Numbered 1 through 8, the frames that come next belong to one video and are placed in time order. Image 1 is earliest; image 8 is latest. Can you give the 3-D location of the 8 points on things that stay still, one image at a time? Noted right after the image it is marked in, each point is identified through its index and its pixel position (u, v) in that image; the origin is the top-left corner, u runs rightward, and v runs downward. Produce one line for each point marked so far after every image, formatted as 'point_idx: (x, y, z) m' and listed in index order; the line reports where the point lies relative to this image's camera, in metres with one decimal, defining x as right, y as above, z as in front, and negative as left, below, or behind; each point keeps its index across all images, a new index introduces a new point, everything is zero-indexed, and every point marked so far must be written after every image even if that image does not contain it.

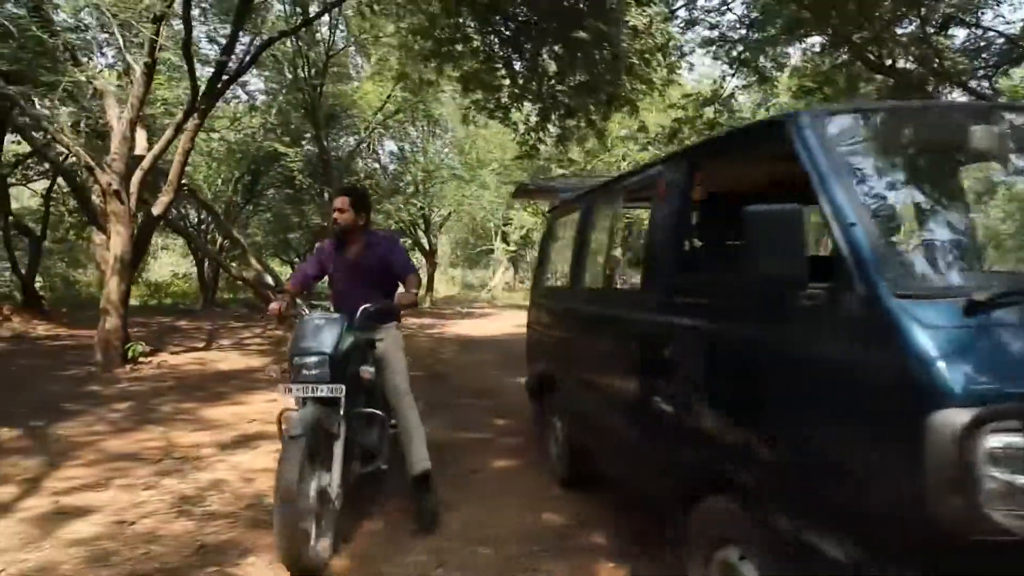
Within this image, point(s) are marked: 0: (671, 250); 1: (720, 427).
0: (+0.9, +0.2, +3.2) m
1: (+0.9, -0.6, +2.6) m
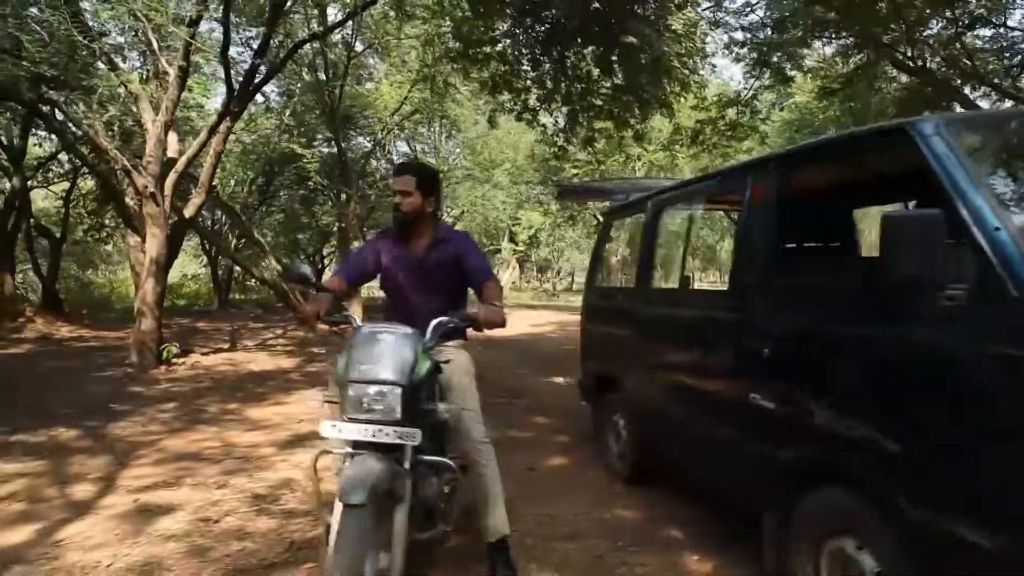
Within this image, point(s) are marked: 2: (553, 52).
0: (+1.4, +0.2, +3.3) m
1: (+1.4, -0.6, +2.7) m
2: (+0.6, +3.7, +9.9) m
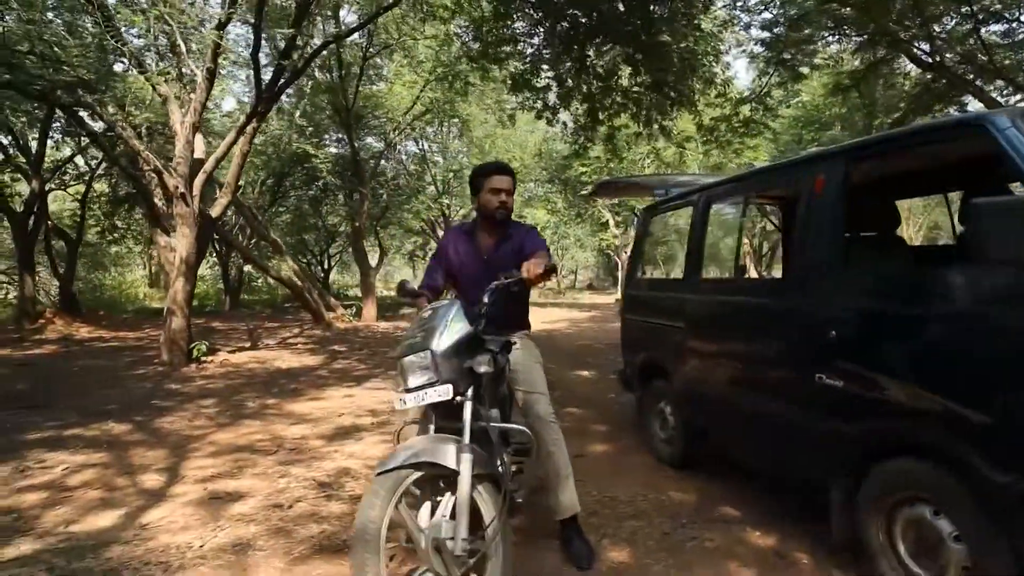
0: (+1.8, +0.3, +3.5) m
1: (+1.8, -0.5, +2.8) m
2: (+1.0, +3.7, +10.1) m
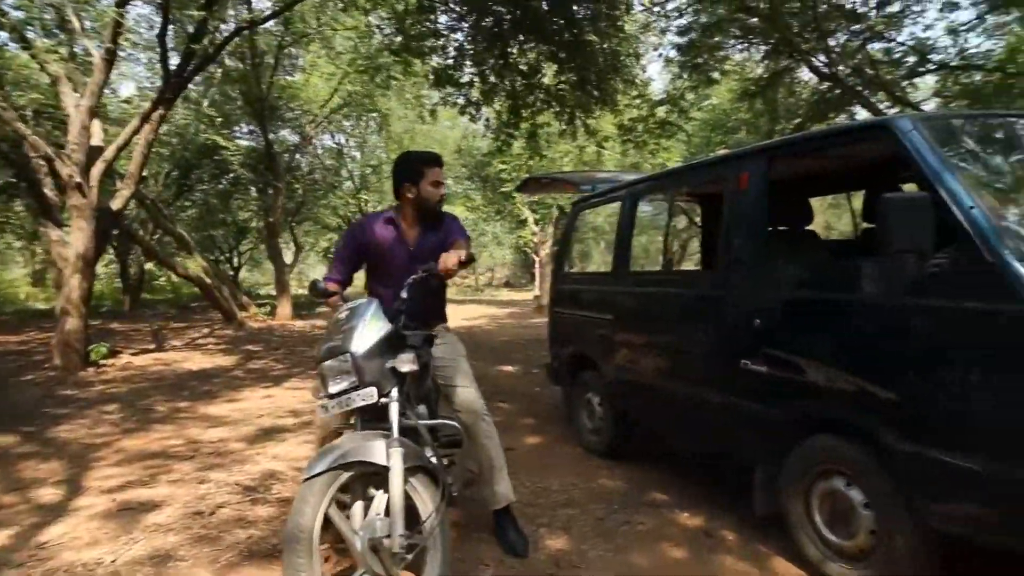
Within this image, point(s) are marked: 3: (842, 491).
0: (+1.4, +0.3, +3.7) m
1: (+1.5, -0.4, +3.0) m
2: (-0.2, +3.8, +10.1) m
3: (+1.6, -1.0, +3.0) m
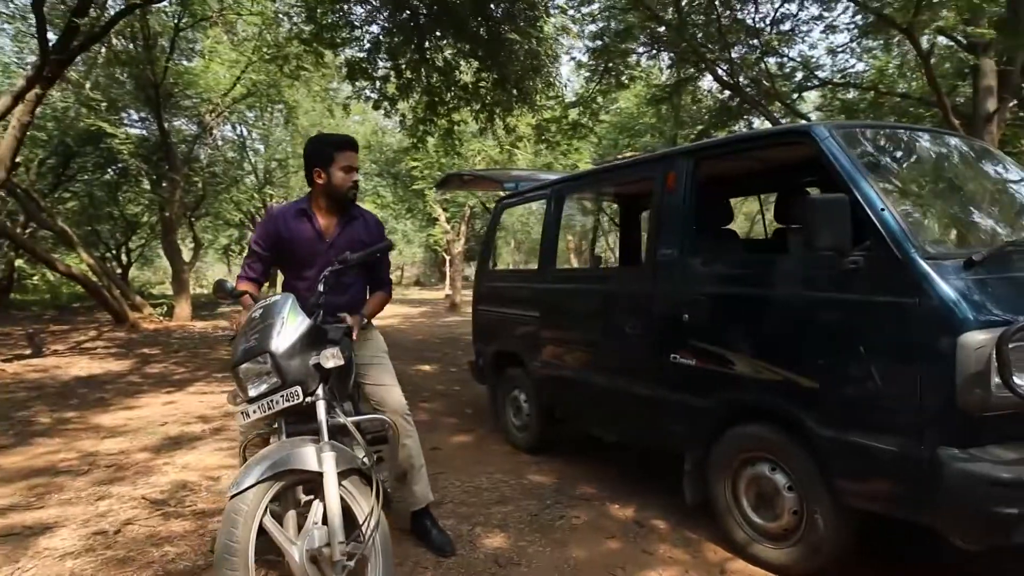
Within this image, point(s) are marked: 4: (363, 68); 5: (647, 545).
0: (+1.0, +0.4, +3.8) m
1: (+1.2, -0.4, +3.2) m
2: (-1.5, +3.8, +9.9) m
3: (+1.3, -0.9, +3.2) m
4: (-2.6, +3.8, +10.9) m
5: (+0.8, -1.4, +3.6) m
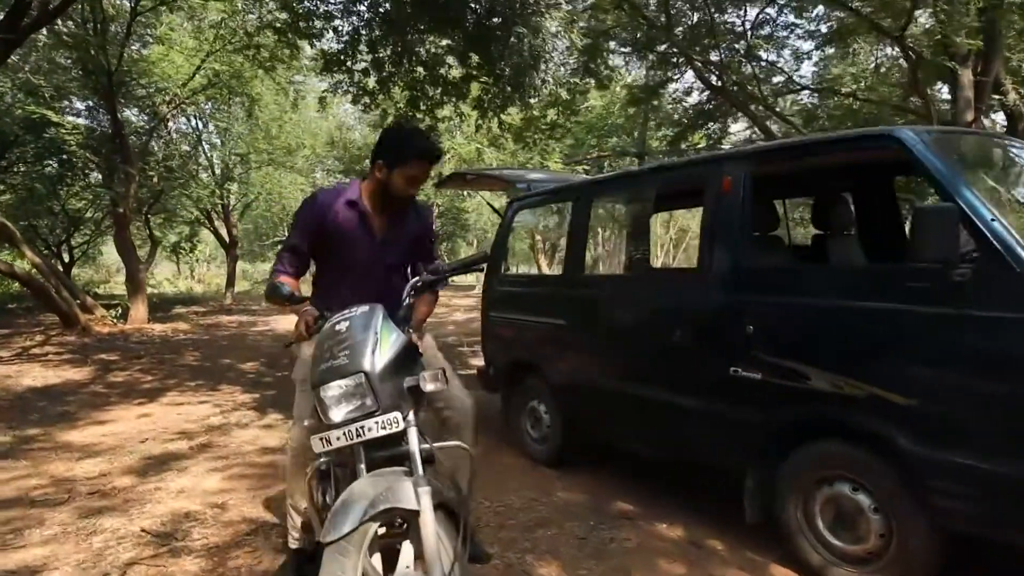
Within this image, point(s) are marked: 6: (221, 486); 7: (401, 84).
0: (+1.3, +0.3, +3.7) m
1: (+1.6, -0.5, +3.1) m
2: (-1.7, +3.8, +9.5) m
3: (+1.6, -1.0, +3.1) m
4: (-2.8, +3.7, +10.5) m
5: (+1.1, -1.5, +3.4) m
6: (-2.1, -1.4, +4.6) m
7: (-1.8, +3.4, +10.5) m
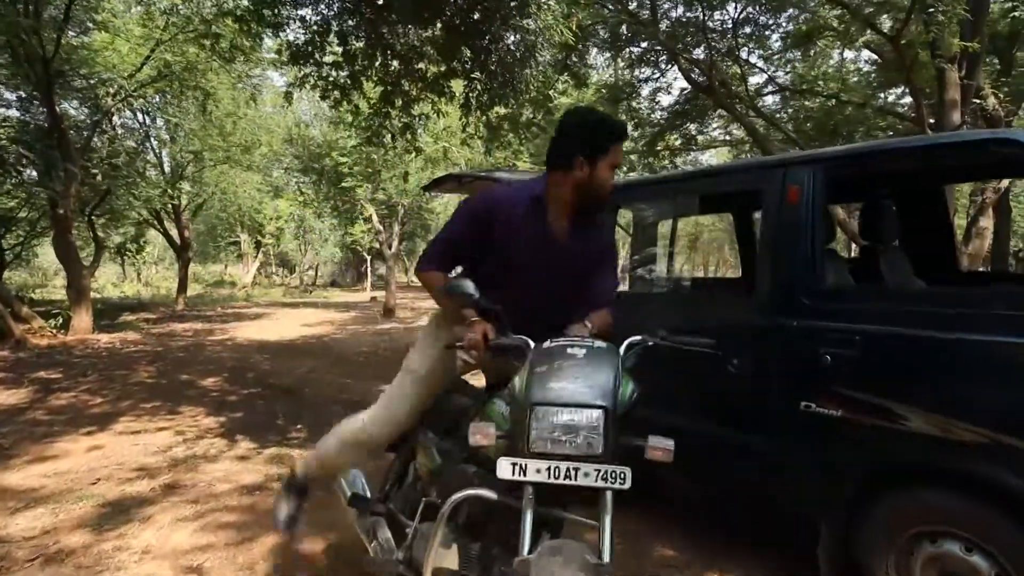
0: (+1.5, +0.2, +3.2) m
1: (+1.8, -0.6, +2.6) m
2: (-1.9, +3.7, +8.9) m
3: (+1.8, -1.1, +2.6) m
4: (-3.1, +3.6, +9.7) m
5: (+1.3, -1.6, +2.9) m
6: (-2.0, -1.6, +4.0) m
7: (-2.1, +3.2, +9.8) m
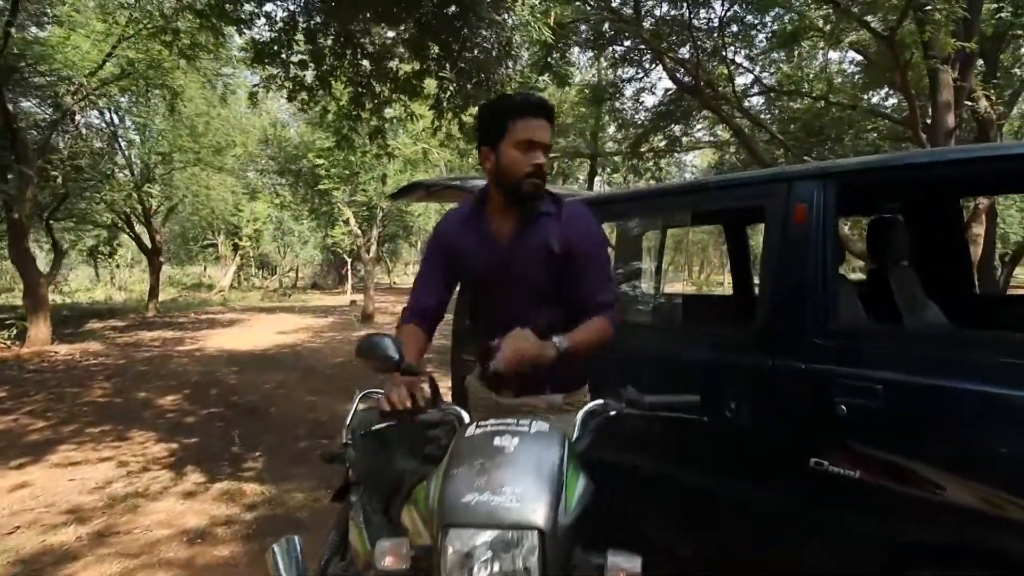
0: (+1.3, 0.0, +2.8) m
1: (+1.6, -0.7, +2.2) m
2: (-2.2, +3.5, +8.4) m
3: (+1.7, -1.3, +2.2) m
4: (-3.4, +3.4, +9.2) m
5: (+1.1, -1.8, +2.5) m
6: (-2.2, -1.7, +3.5) m
7: (-2.4, +3.1, +9.3) m
